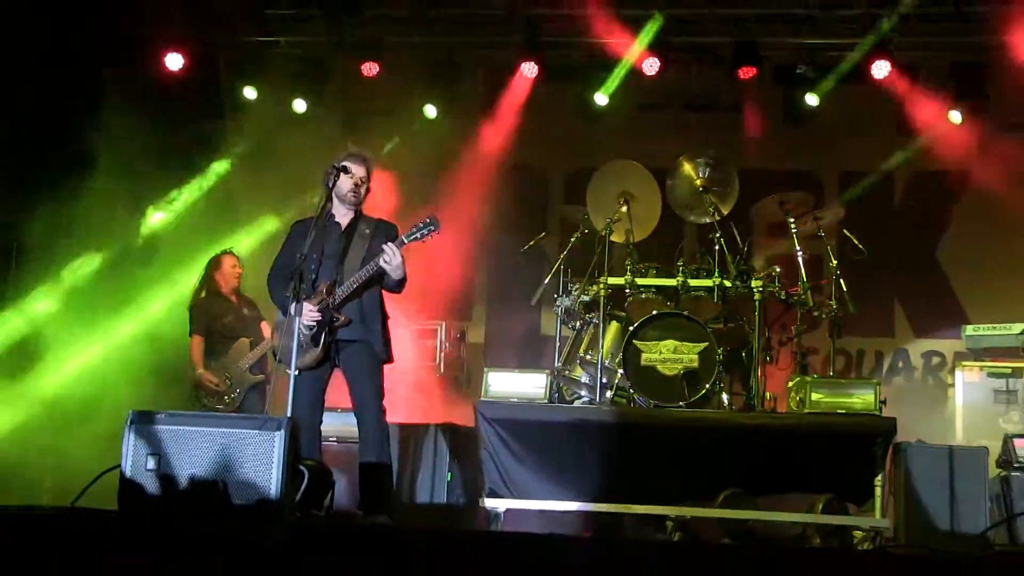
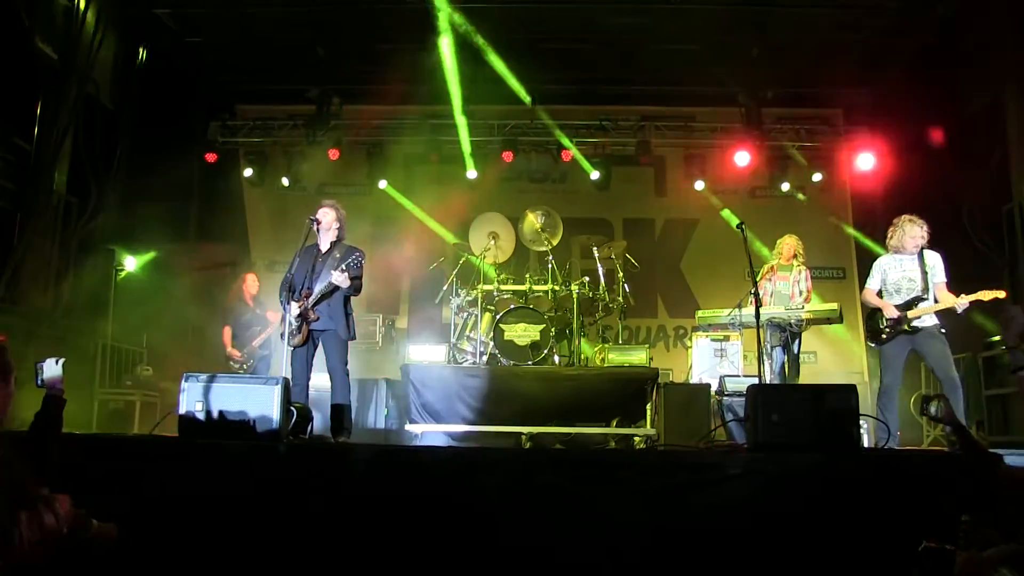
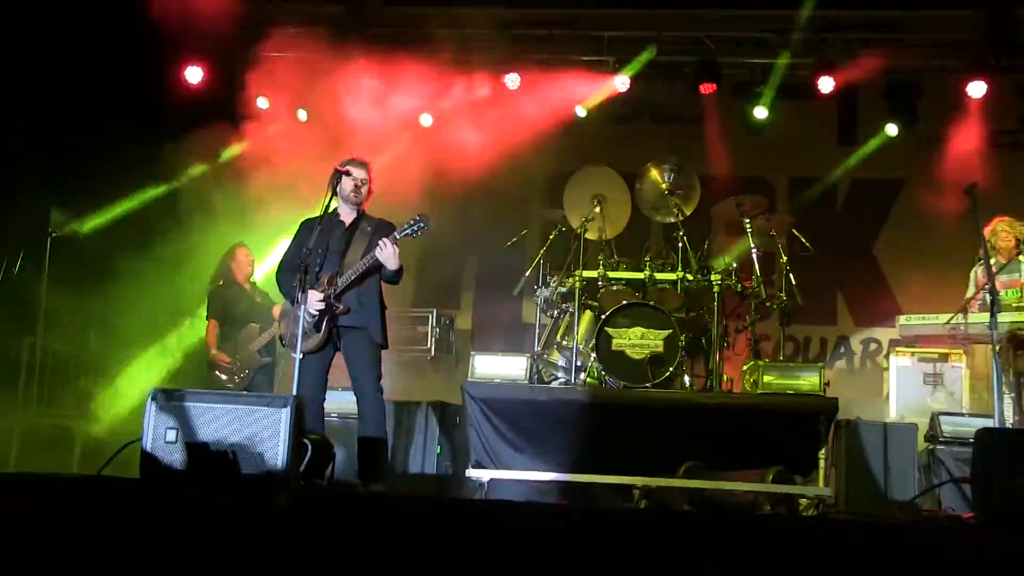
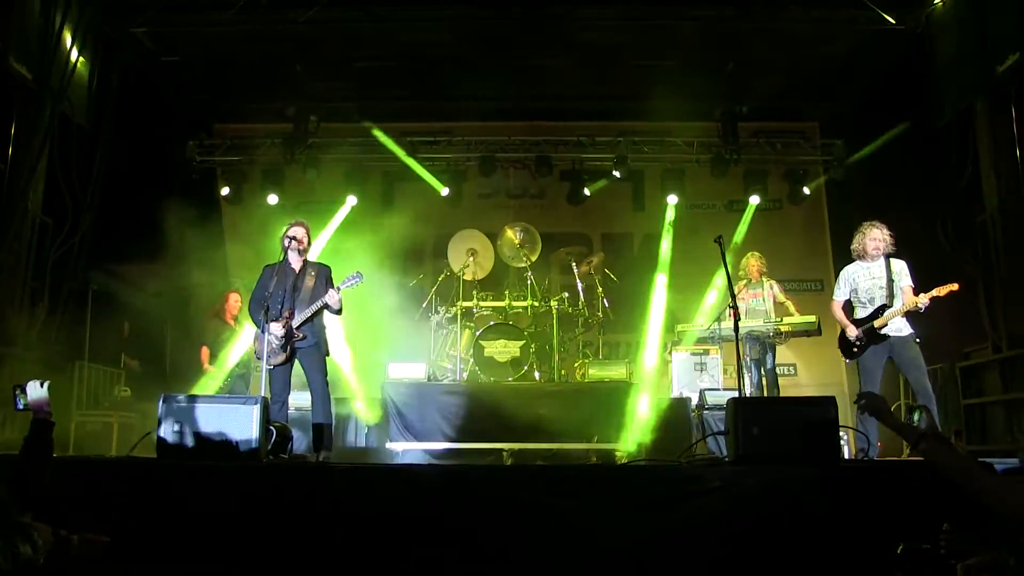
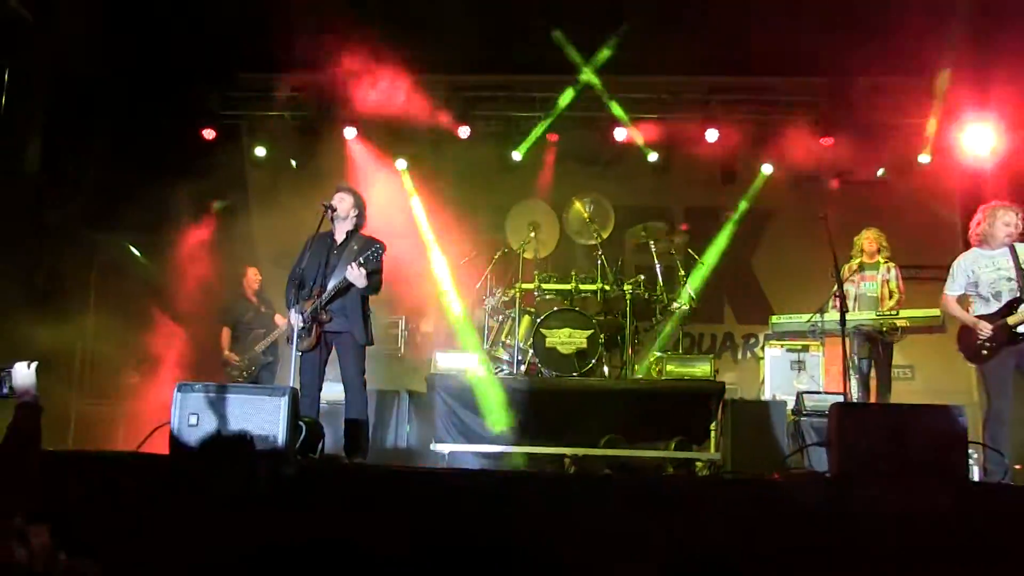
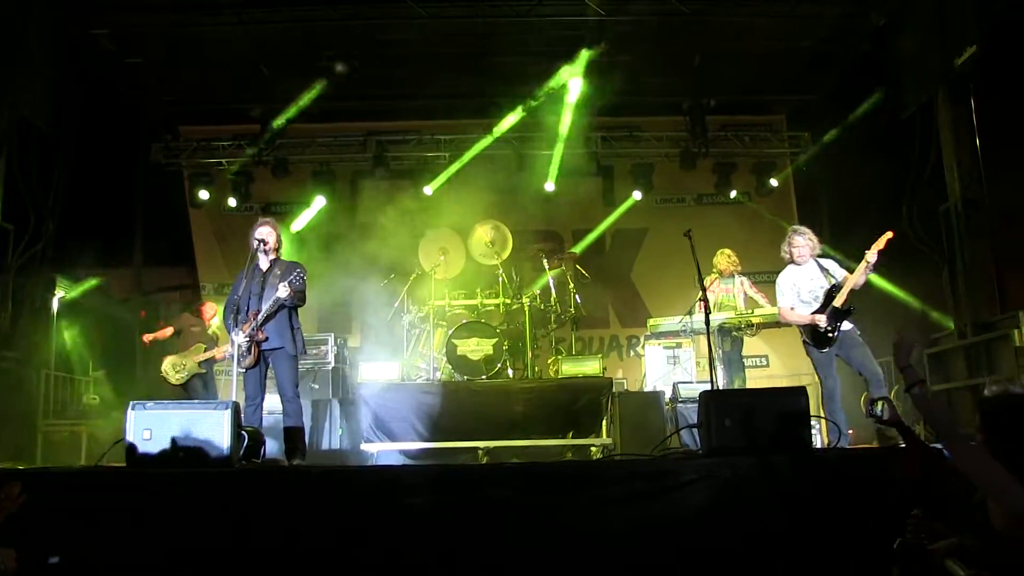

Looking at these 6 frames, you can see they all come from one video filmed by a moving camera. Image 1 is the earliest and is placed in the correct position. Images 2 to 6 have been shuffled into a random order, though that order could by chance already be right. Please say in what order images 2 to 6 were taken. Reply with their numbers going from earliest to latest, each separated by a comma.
3, 5, 2, 4, 6
